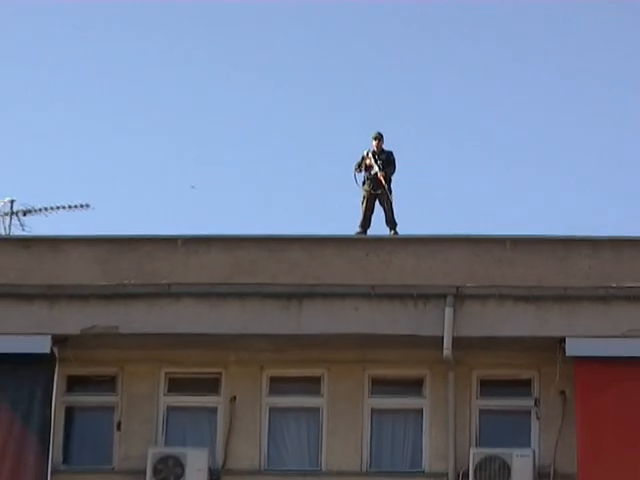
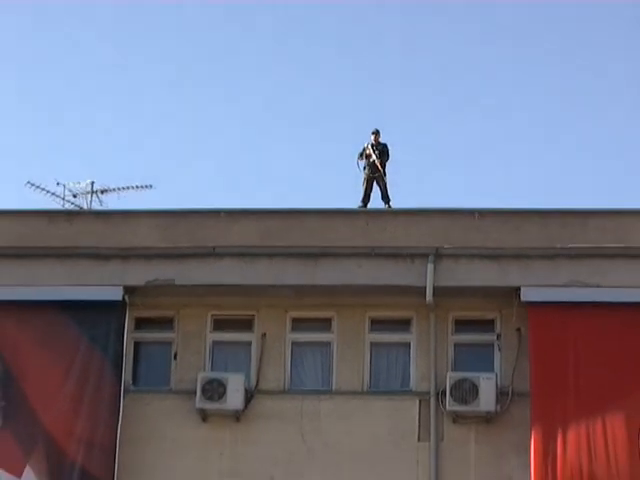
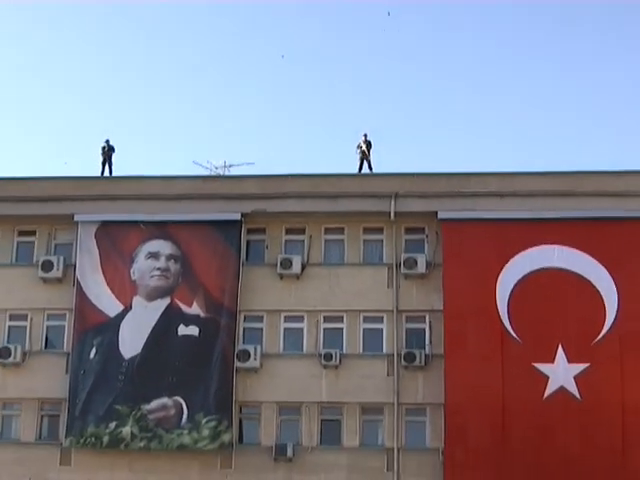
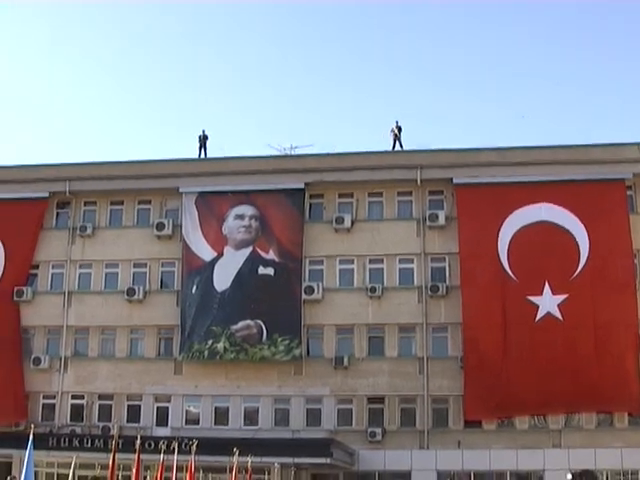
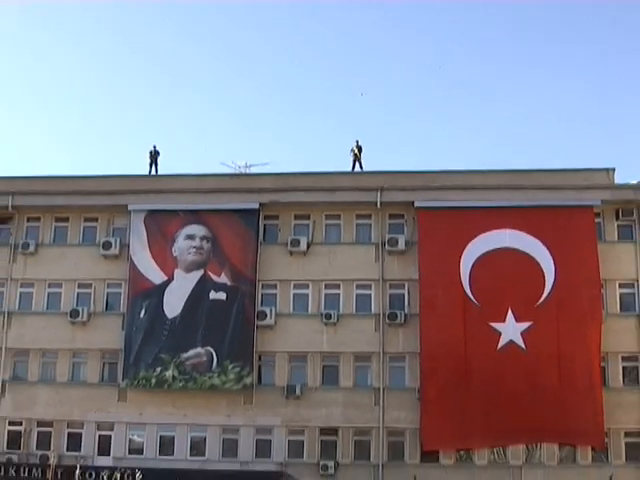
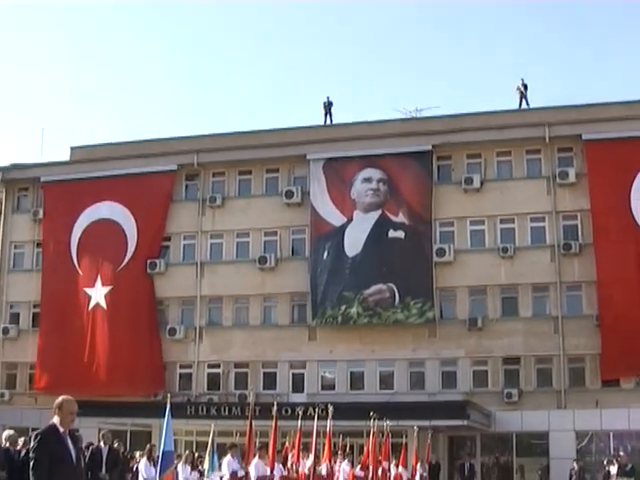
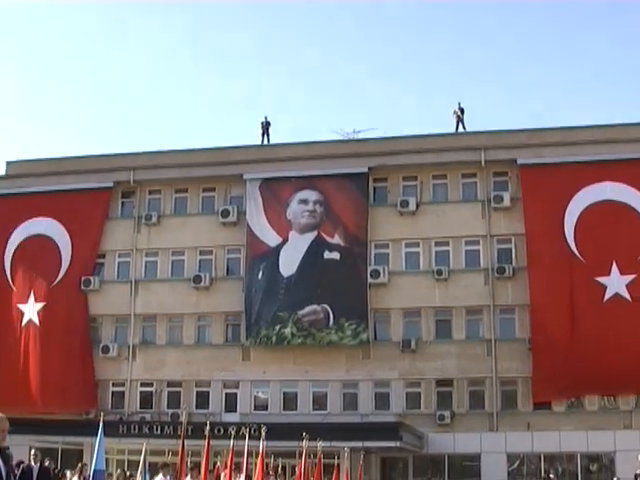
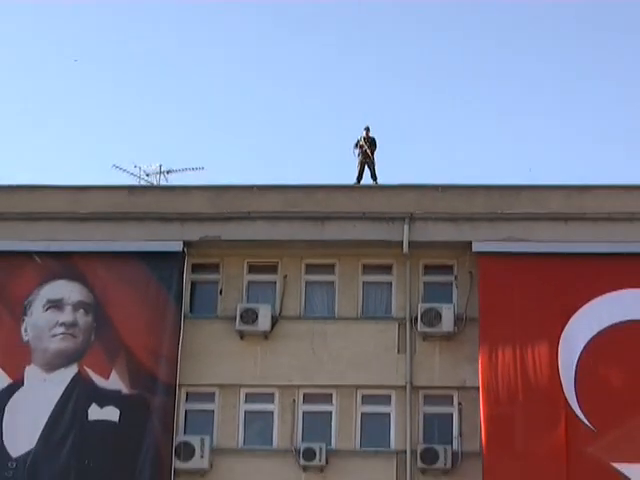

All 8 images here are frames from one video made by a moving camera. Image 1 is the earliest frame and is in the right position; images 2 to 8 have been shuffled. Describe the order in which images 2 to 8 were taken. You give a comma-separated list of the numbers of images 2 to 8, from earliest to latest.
2, 8, 3, 5, 4, 7, 6
